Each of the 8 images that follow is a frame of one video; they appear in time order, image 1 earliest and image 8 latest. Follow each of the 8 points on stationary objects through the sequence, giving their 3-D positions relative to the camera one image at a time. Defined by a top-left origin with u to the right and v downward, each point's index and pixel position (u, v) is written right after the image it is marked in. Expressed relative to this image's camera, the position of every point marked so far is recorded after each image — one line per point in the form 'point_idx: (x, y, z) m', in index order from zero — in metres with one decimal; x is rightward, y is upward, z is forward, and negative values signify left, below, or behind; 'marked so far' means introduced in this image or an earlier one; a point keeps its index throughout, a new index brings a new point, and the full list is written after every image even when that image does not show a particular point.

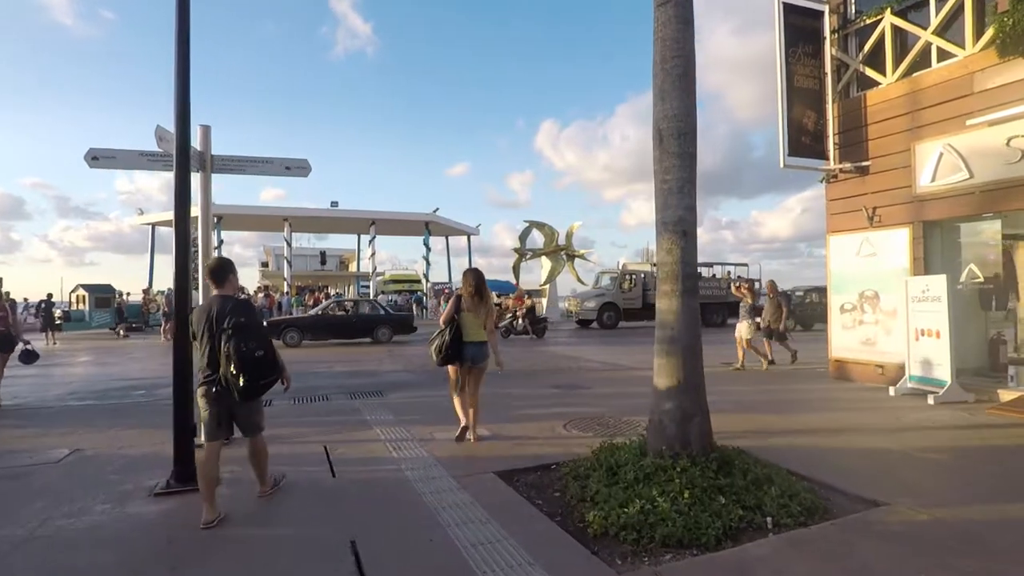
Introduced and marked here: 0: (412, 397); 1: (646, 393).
0: (-1.6, -1.8, +9.4) m
1: (+2.2, -1.7, +9.6) m
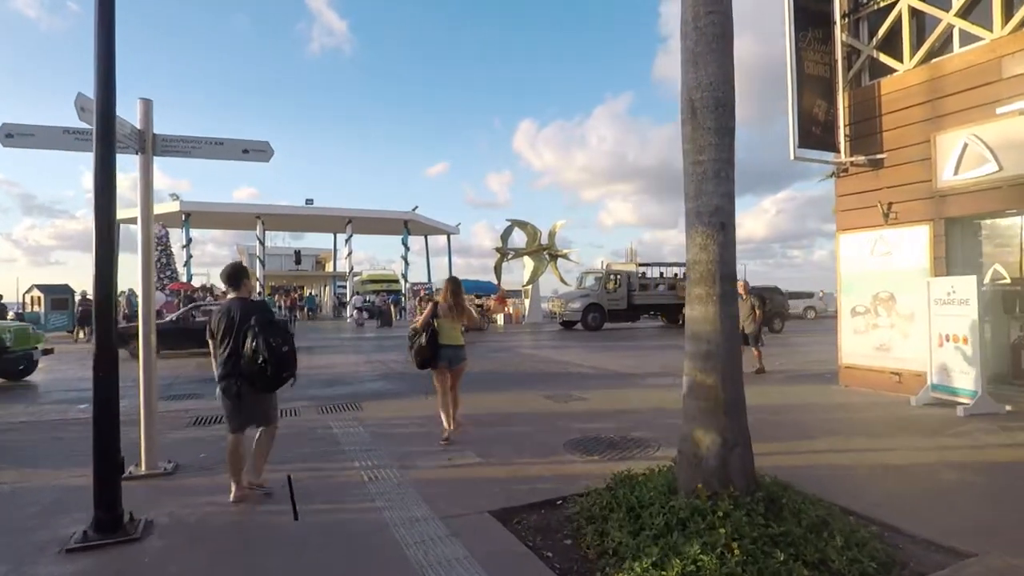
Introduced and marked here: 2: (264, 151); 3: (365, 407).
0: (-1.8, -1.8, +8.5) m
1: (+2.0, -1.8, +8.9) m
2: (-2.6, +1.4, +6.0) m
3: (-2.3, -1.8, +8.9) m
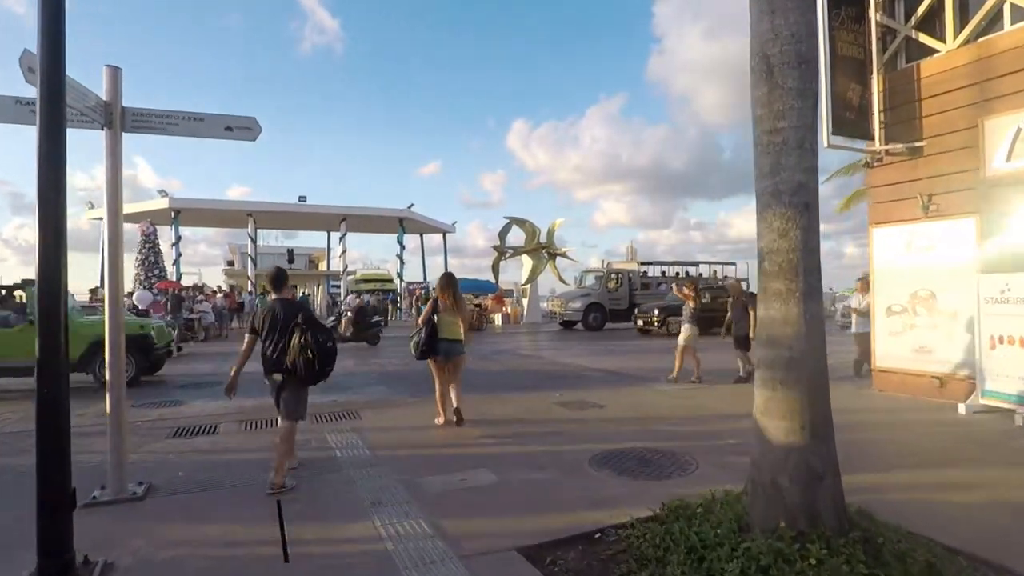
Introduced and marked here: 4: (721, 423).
0: (-1.6, -1.8, +7.8) m
1: (+2.2, -1.7, +8.2) m
2: (-2.4, +1.5, +5.3) m
3: (-2.1, -1.8, +8.1) m
4: (+2.6, -1.7, +7.1) m
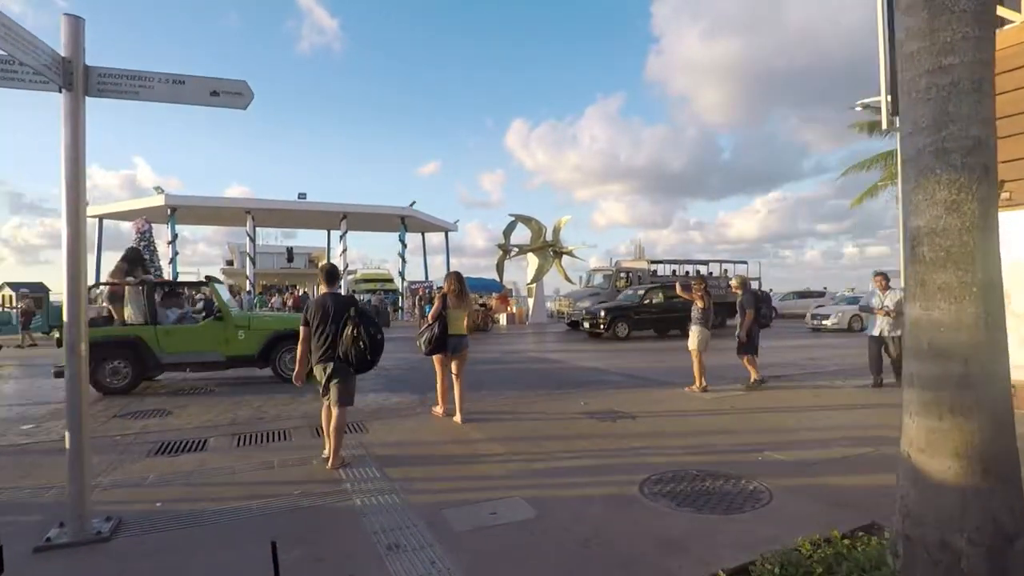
0: (-1.3, -1.7, +6.9) m
1: (+2.5, -1.7, +7.4) m
2: (-2.1, +1.5, +4.4) m
3: (-1.8, -1.8, +7.3) m
4: (+2.9, -1.7, +6.2) m
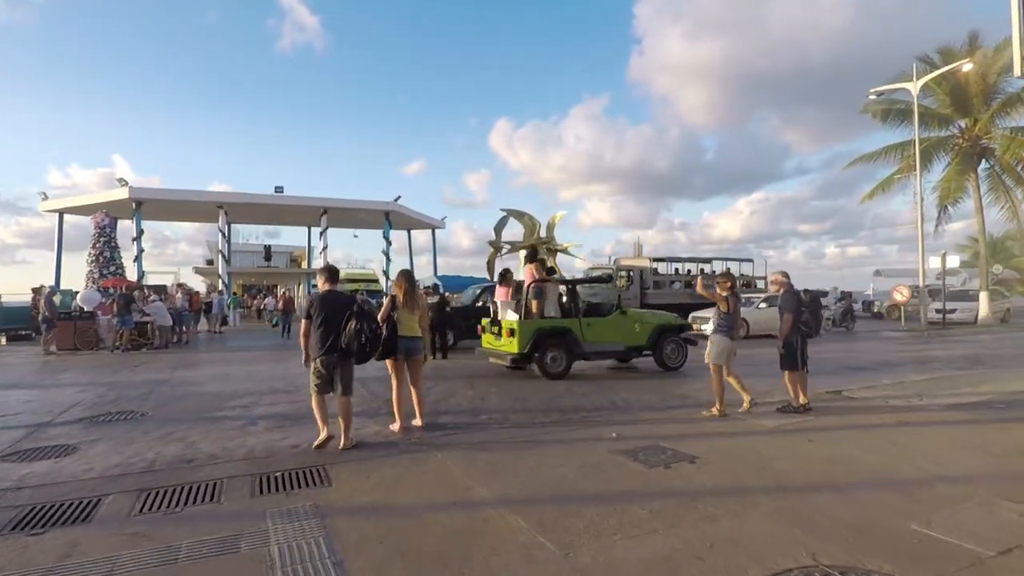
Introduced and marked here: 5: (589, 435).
0: (-1.2, -1.7, +5.0) m
1: (+2.7, -1.7, +5.5) m
2: (-1.9, +1.5, +2.5) m
3: (-1.6, -1.7, +5.4) m
4: (+3.0, -1.6, +4.4) m
5: (+0.9, -1.7, +6.5) m
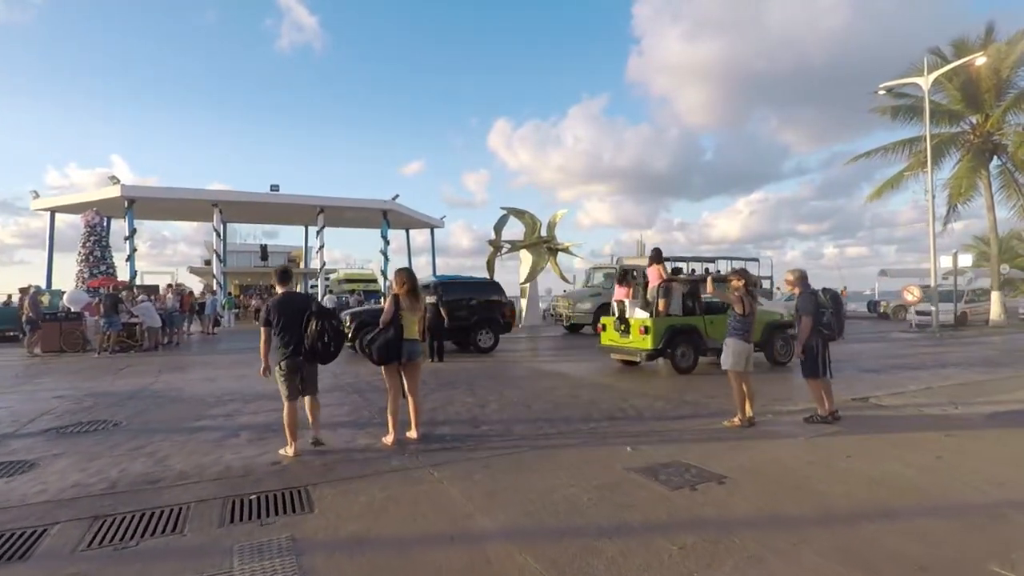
0: (-1.1, -1.7, +4.4) m
1: (+2.7, -1.7, +4.9) m
2: (-1.8, +1.5, +1.9) m
3: (-1.6, -1.7, +4.8) m
4: (+3.1, -1.6, +3.8) m
5: (+0.9, -1.7, +5.9) m
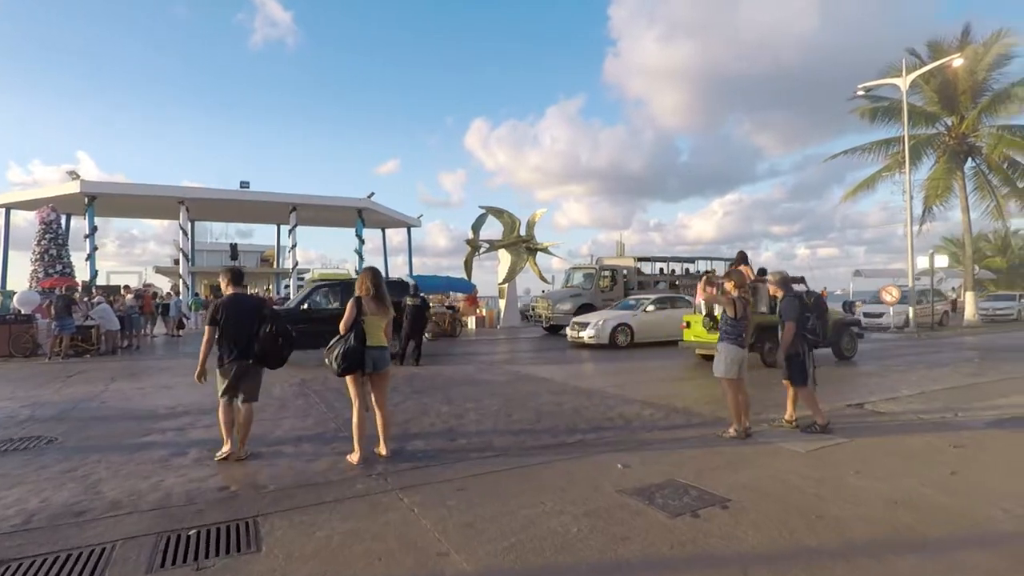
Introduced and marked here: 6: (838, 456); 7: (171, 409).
0: (-1.2, -1.7, +3.8) m
1: (+2.6, -1.7, +4.5) m
2: (-1.9, +1.5, +1.3) m
3: (-1.7, -1.7, +4.1) m
4: (+3.0, -1.6, +3.4) m
5: (+0.7, -1.7, +5.4) m
6: (+3.2, -1.7, +5.7) m
7: (-5.2, -1.8, +8.7) m
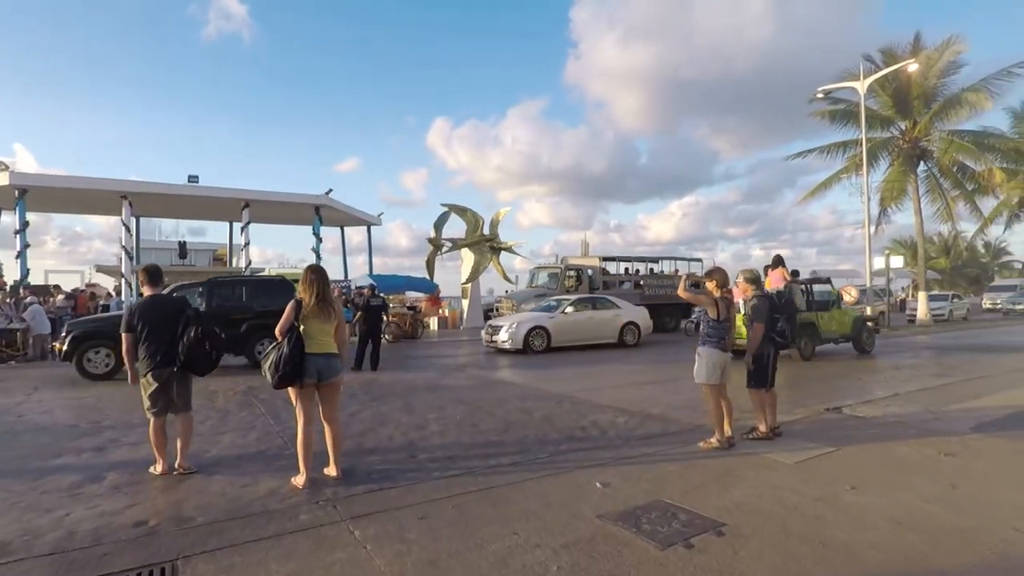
0: (-1.4, -1.7, +3.2) m
1: (+2.3, -1.7, +4.1) m
2: (-1.8, +1.5, +0.6) m
3: (-1.9, -1.7, +3.5) m
4: (+2.8, -1.6, +3.0) m
5: (+0.4, -1.7, +4.9) m
6: (+2.9, -1.7, +5.3) m
7: (-5.6, -1.8, +7.7) m
